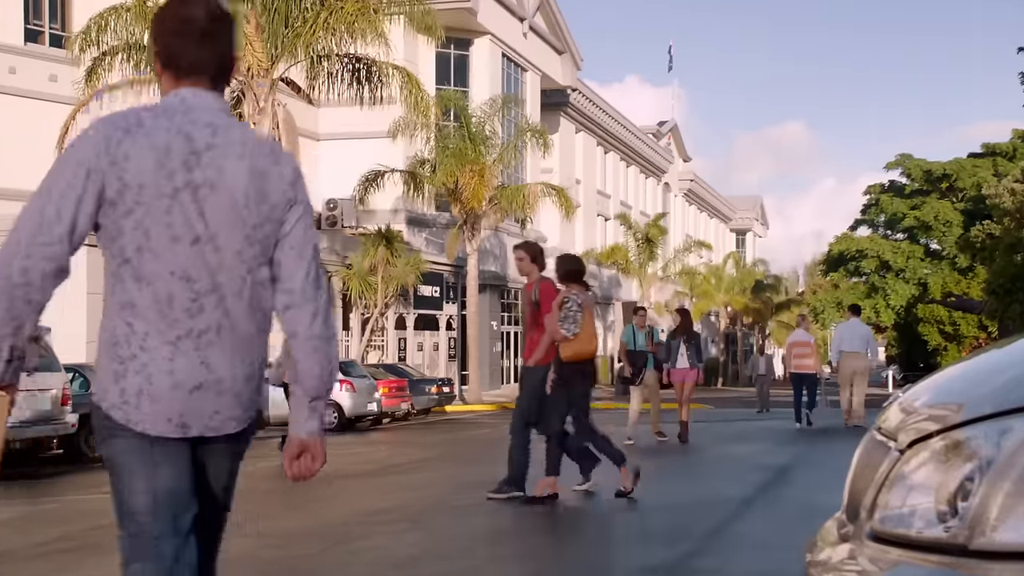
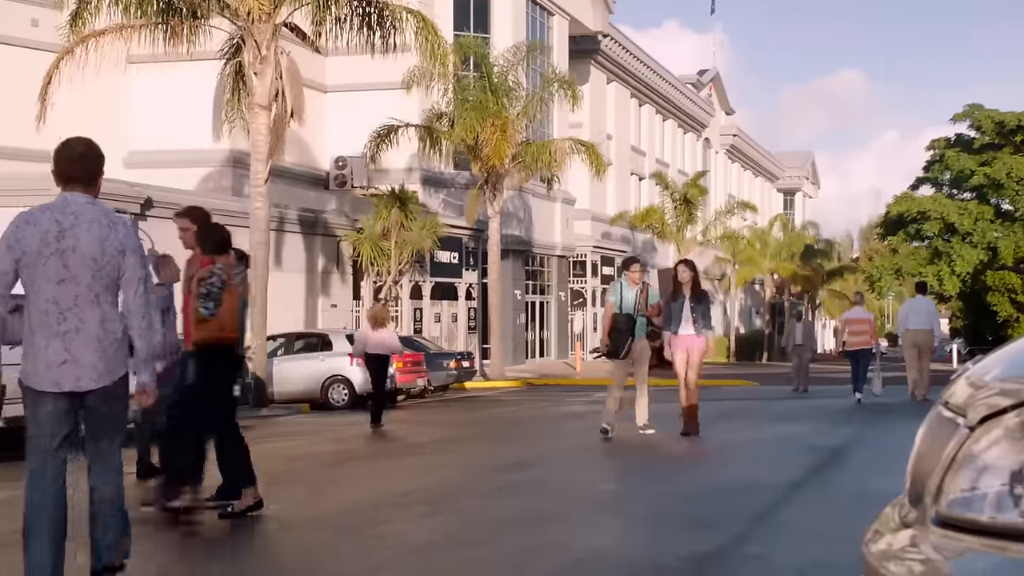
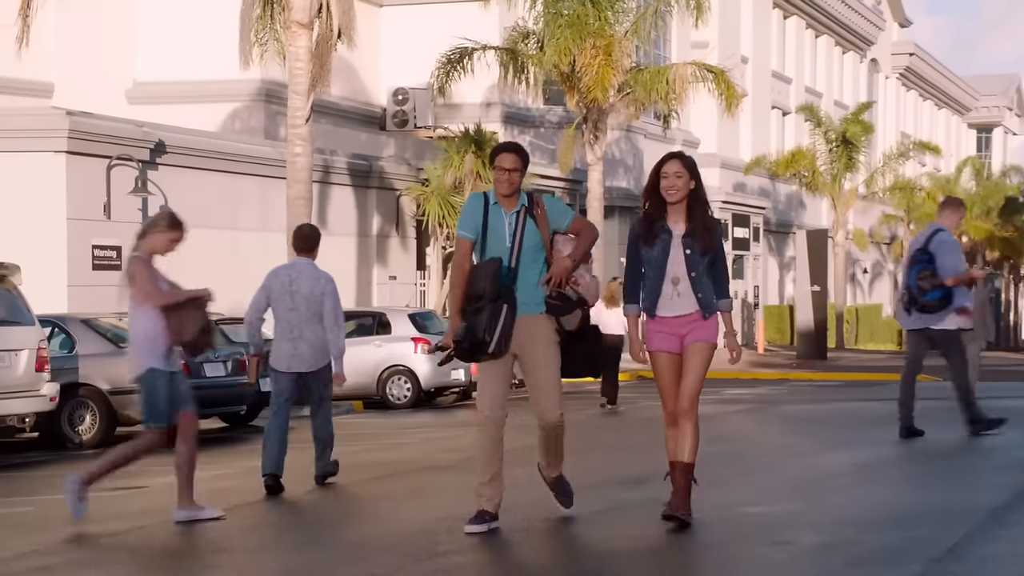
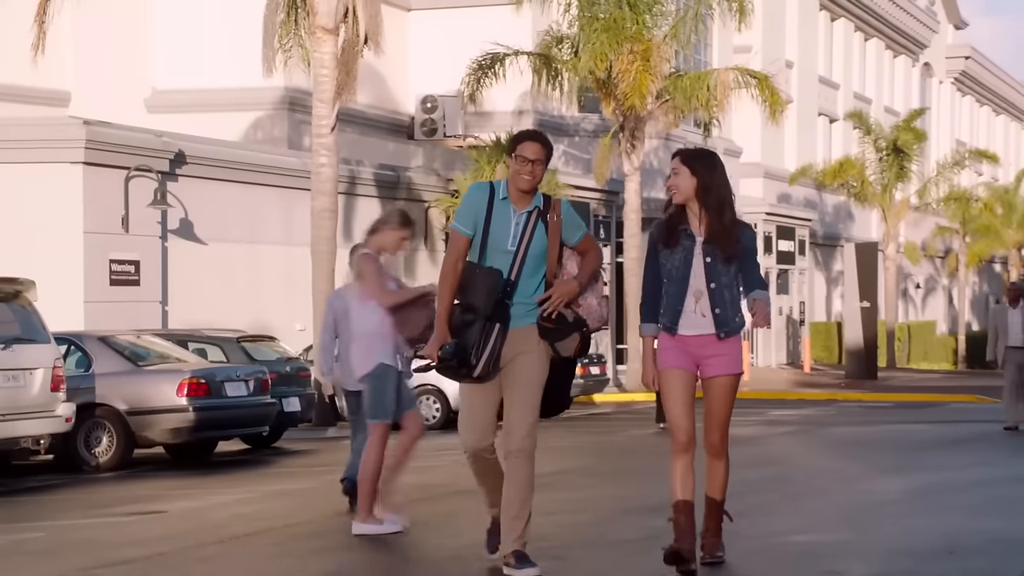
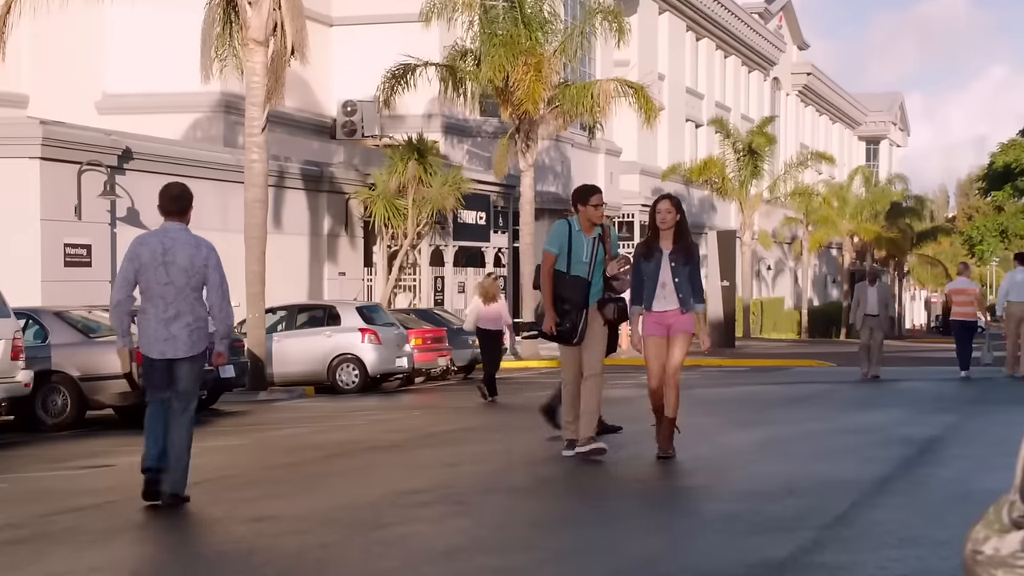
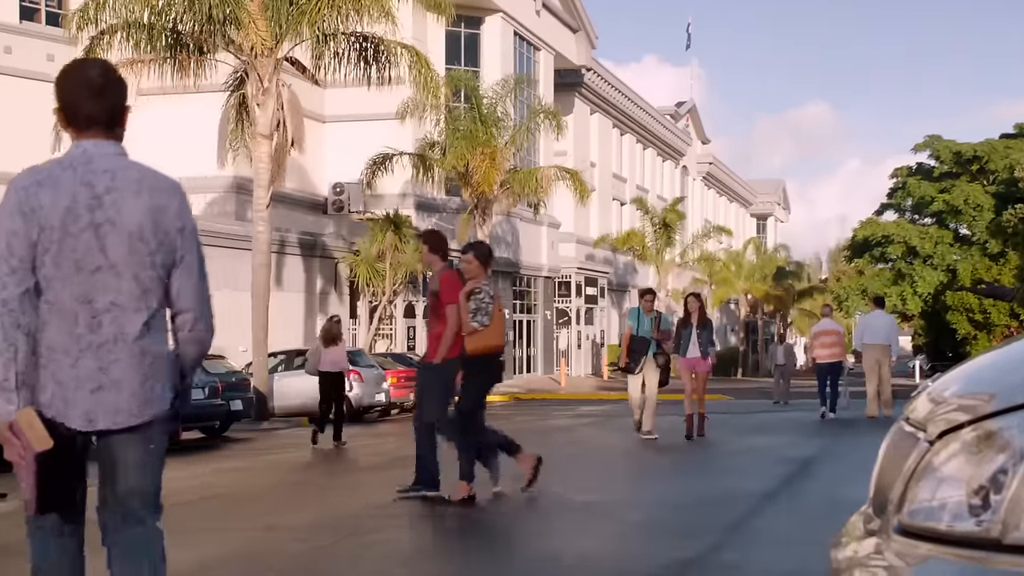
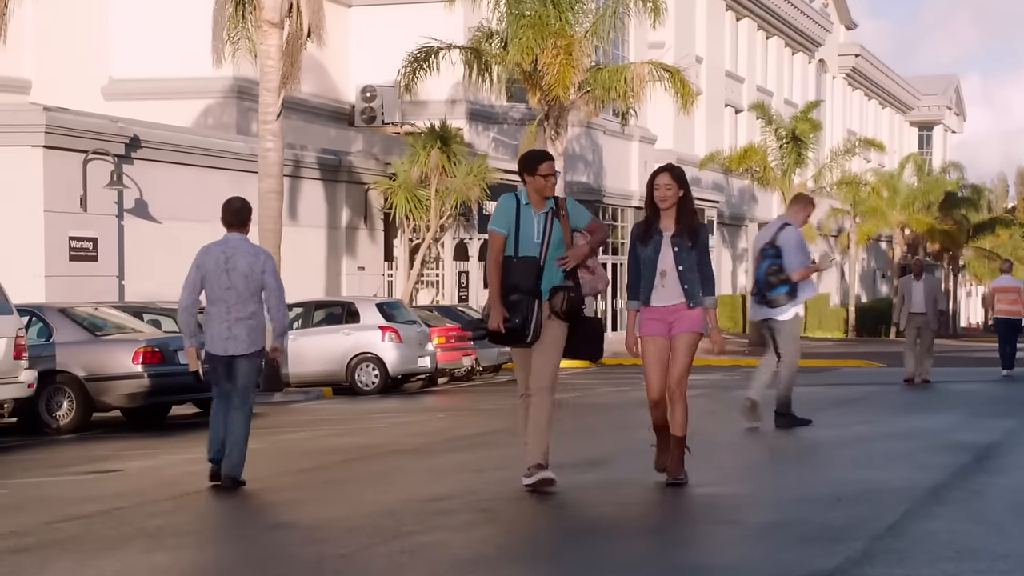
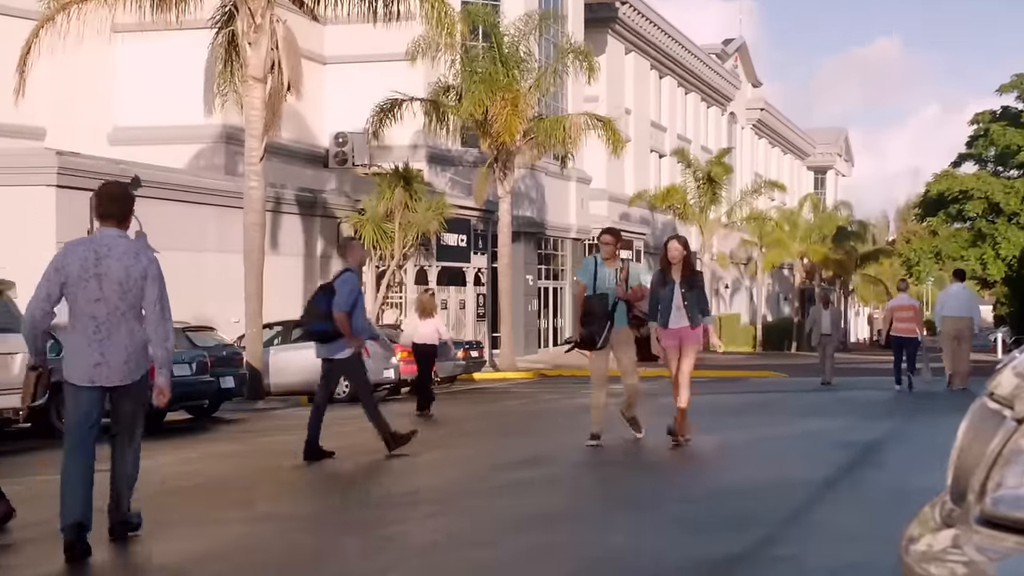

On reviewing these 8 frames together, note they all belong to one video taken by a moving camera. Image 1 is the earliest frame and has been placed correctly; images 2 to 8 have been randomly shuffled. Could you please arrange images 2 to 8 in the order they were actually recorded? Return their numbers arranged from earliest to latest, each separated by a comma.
6, 2, 8, 5, 7, 3, 4
